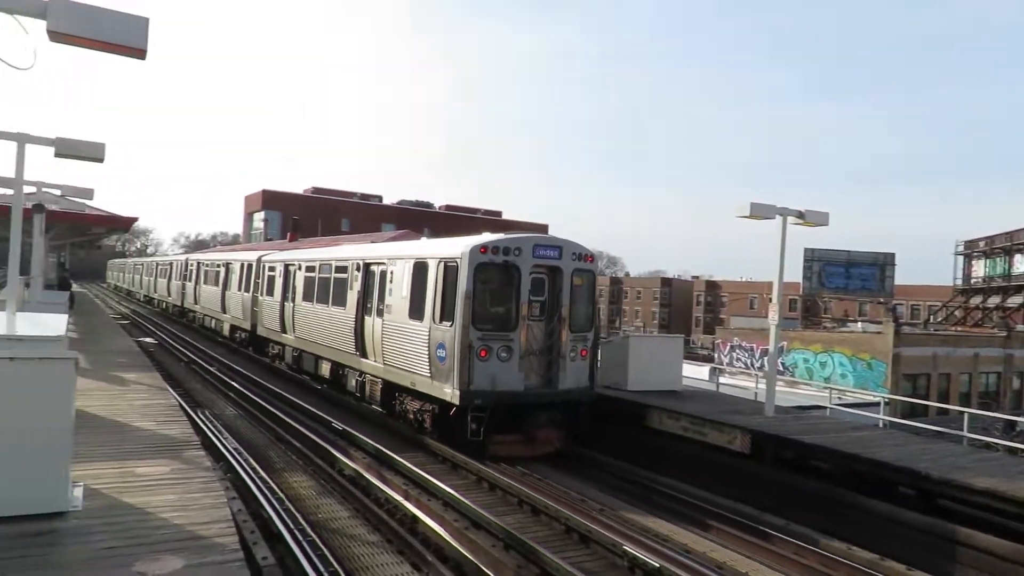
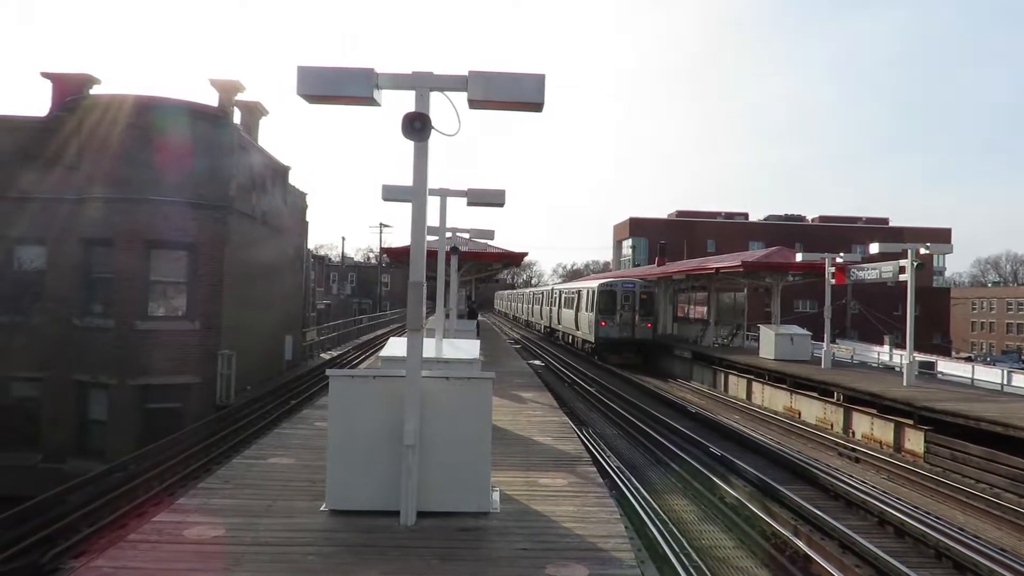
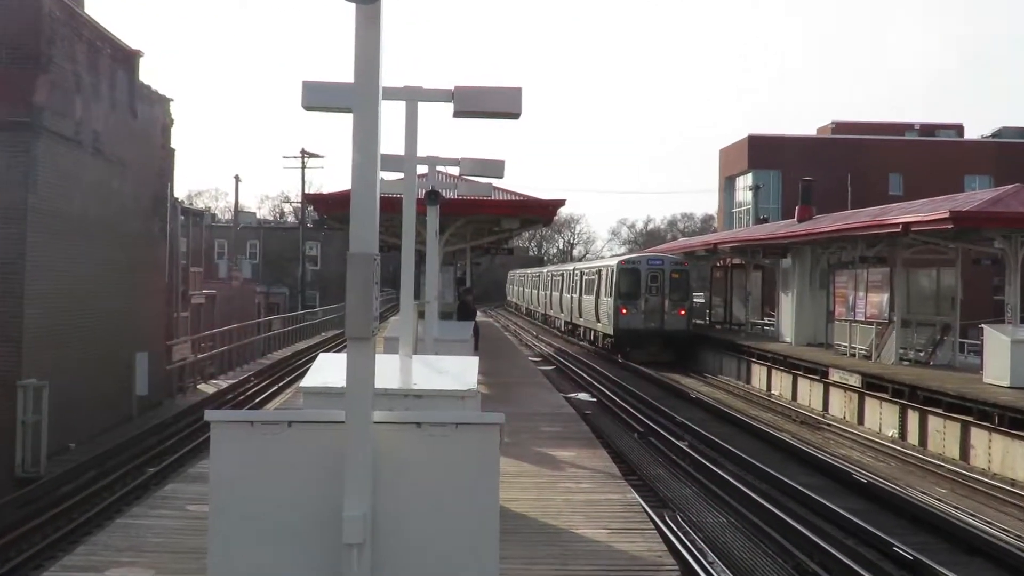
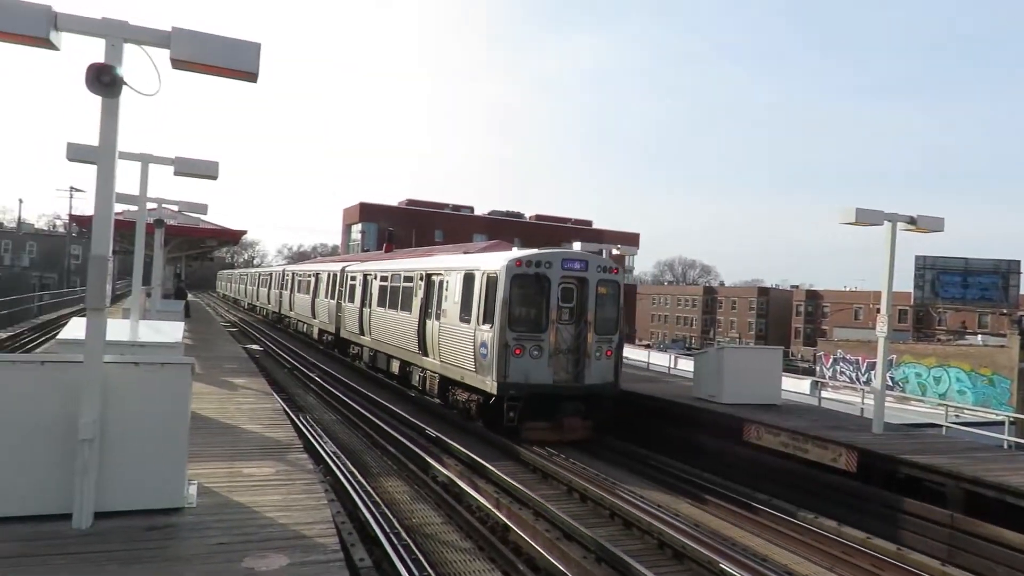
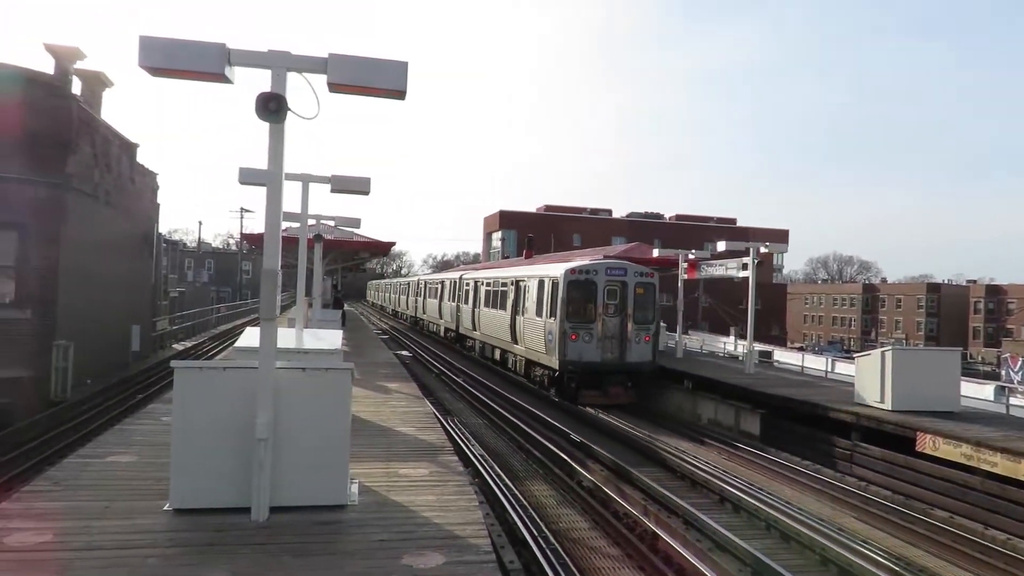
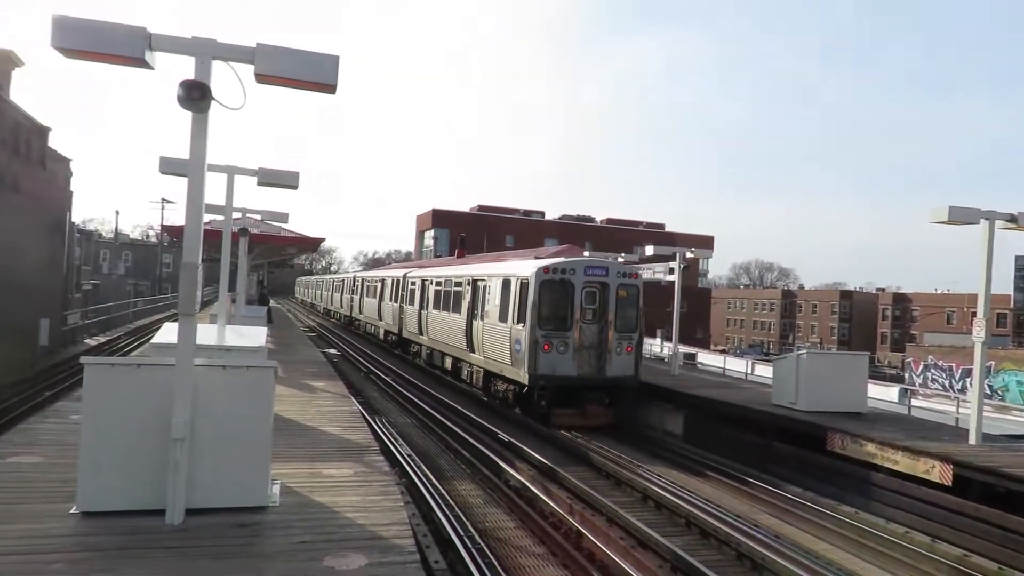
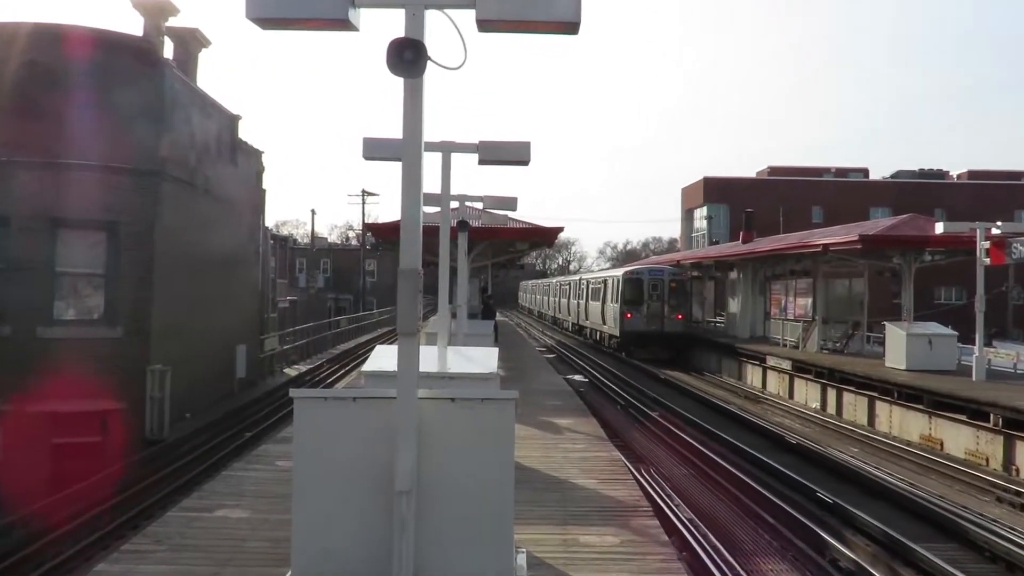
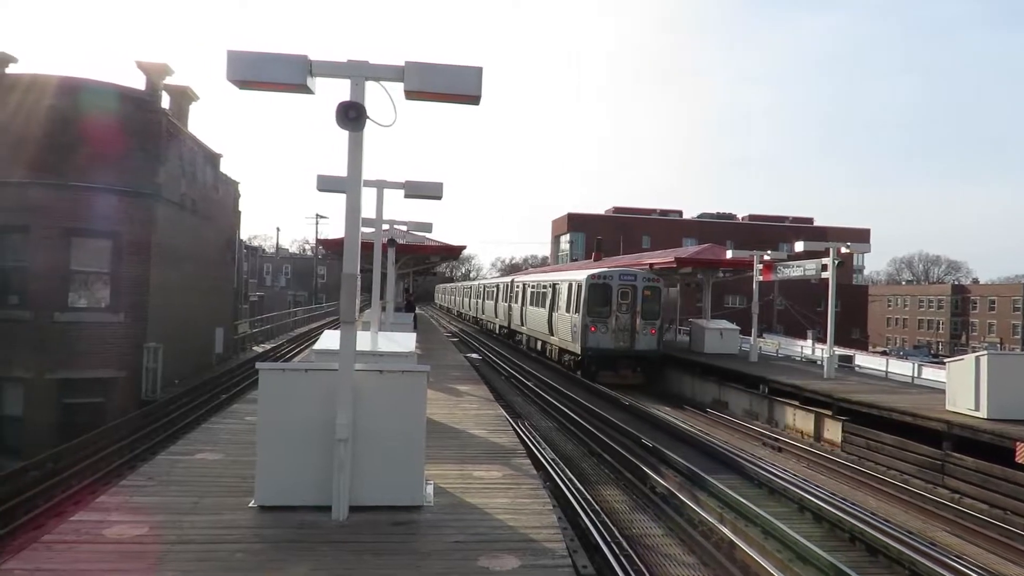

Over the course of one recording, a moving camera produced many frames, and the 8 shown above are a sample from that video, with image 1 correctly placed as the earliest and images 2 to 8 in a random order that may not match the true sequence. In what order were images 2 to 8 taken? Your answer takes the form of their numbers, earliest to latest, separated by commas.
4, 6, 5, 8, 2, 7, 3
